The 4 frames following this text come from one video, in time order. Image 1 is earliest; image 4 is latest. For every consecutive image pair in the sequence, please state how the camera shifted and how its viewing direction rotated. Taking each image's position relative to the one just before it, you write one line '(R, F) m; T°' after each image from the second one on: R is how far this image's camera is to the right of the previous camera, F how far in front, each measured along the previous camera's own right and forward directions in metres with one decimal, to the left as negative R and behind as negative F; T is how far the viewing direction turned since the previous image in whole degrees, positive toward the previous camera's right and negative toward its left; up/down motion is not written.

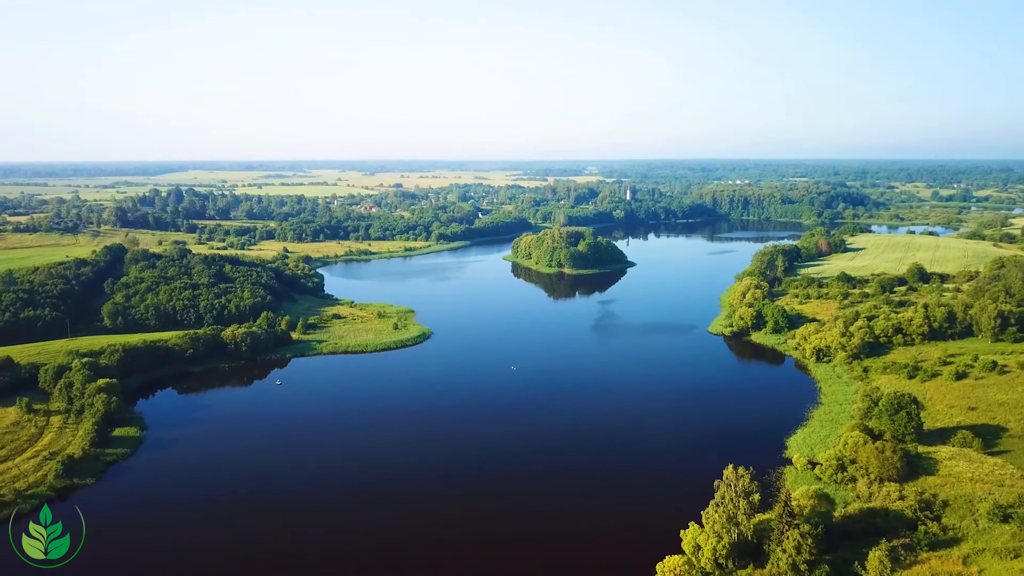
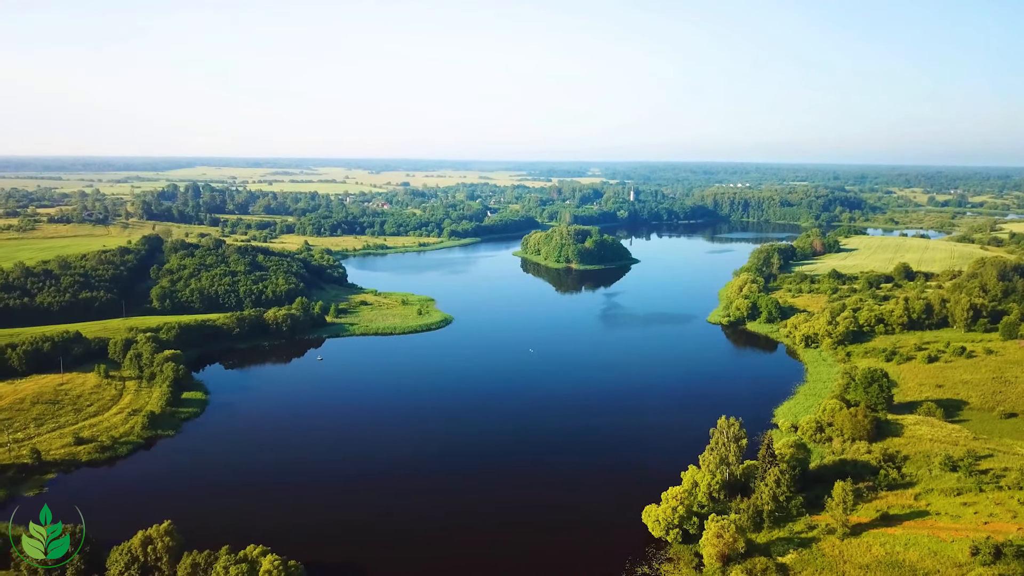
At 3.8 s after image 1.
(-1.1, -3.7) m; 0°
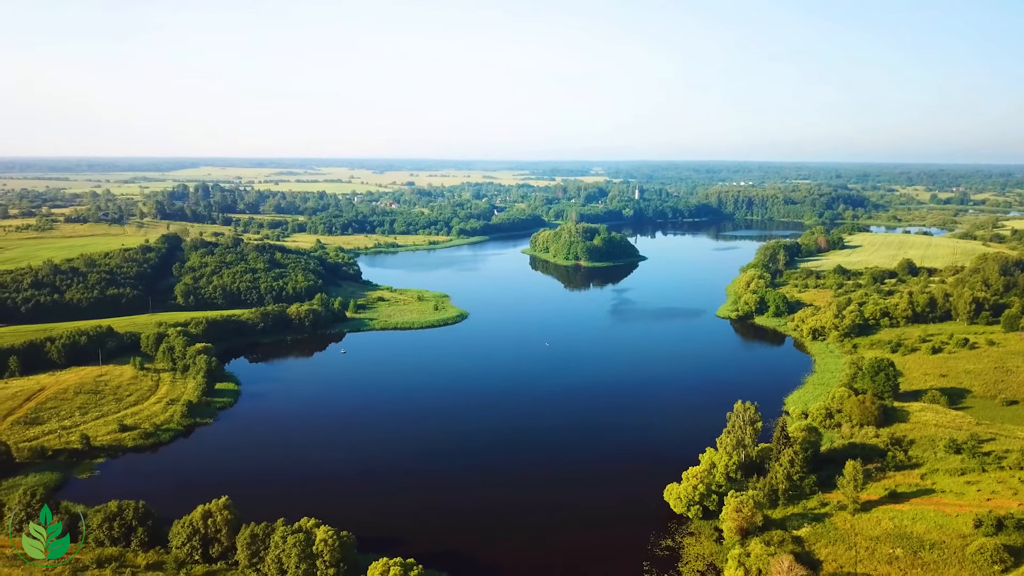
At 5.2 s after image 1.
(-1.0, -1.2) m; 0°
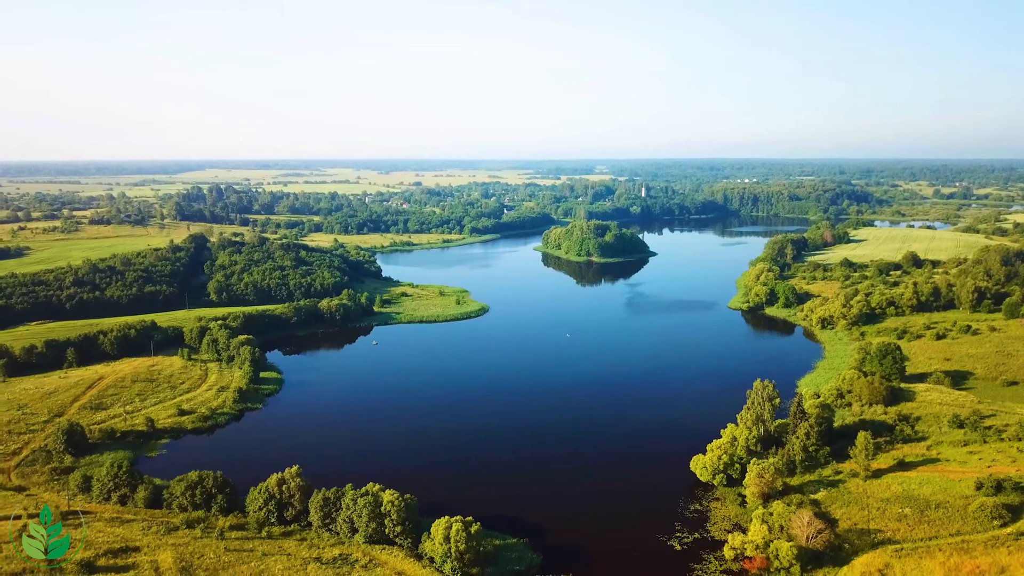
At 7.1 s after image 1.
(-1.3, -1.9) m; 0°
